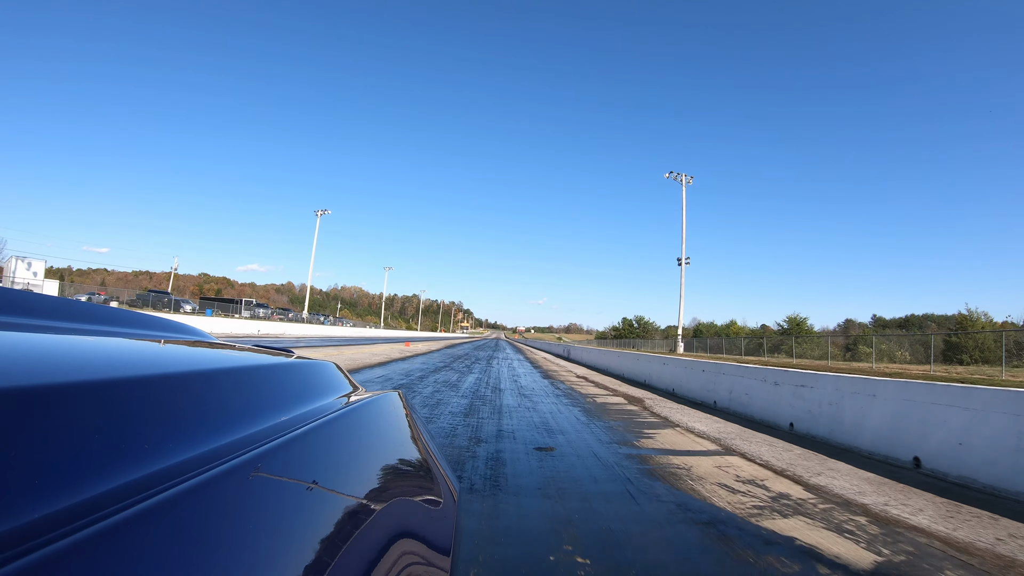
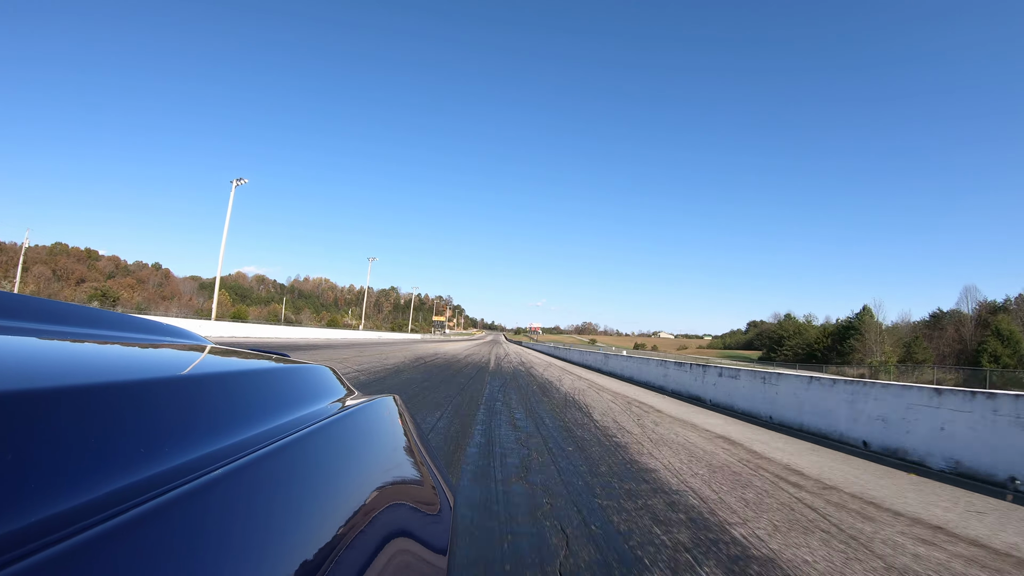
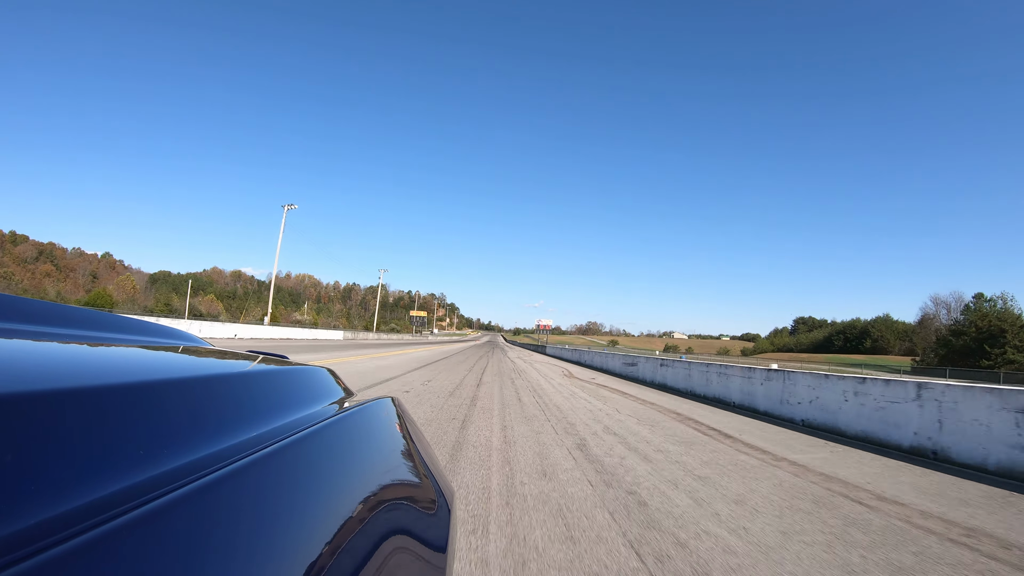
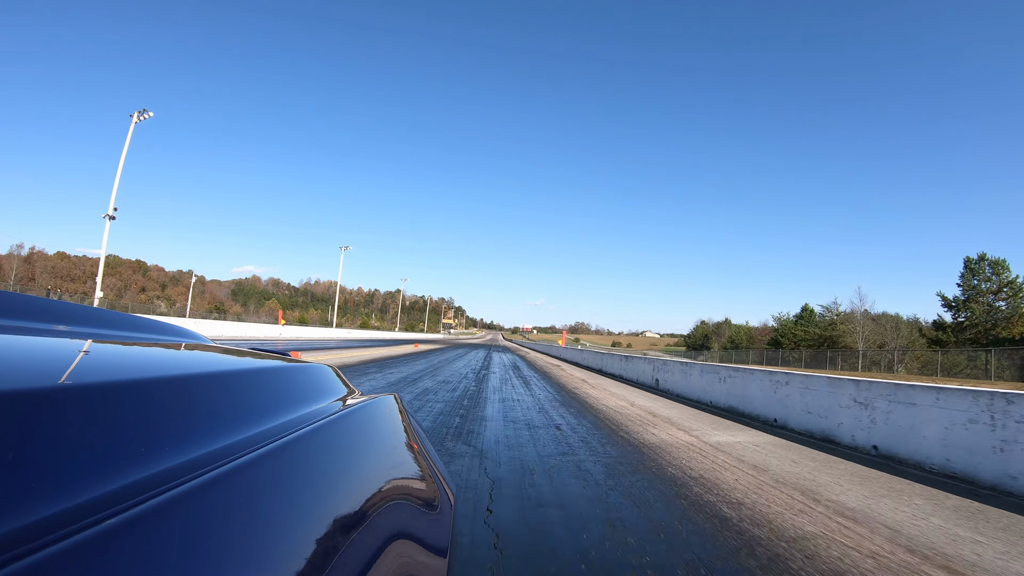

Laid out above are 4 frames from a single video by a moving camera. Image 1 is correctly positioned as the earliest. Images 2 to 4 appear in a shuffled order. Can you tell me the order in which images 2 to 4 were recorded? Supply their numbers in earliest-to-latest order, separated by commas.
4, 2, 3
